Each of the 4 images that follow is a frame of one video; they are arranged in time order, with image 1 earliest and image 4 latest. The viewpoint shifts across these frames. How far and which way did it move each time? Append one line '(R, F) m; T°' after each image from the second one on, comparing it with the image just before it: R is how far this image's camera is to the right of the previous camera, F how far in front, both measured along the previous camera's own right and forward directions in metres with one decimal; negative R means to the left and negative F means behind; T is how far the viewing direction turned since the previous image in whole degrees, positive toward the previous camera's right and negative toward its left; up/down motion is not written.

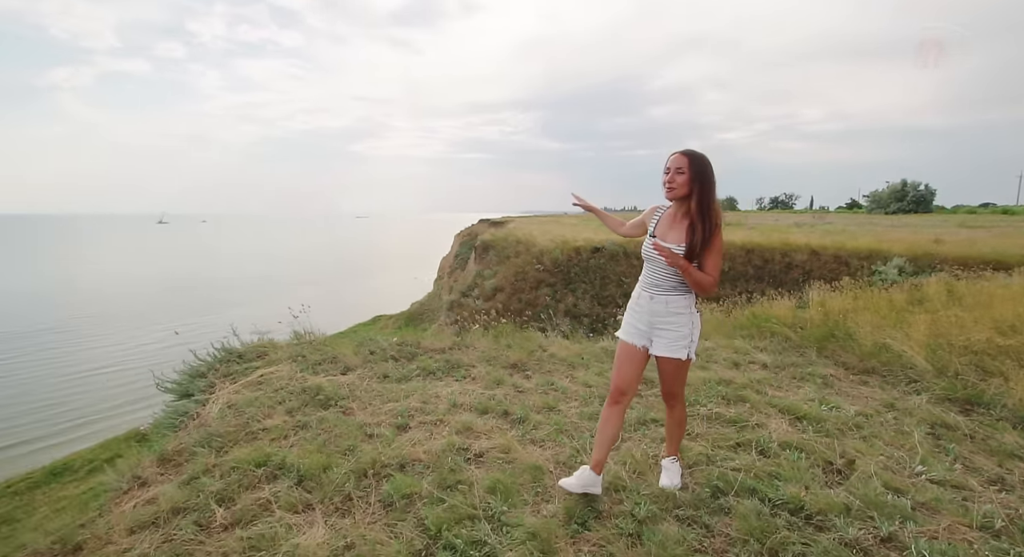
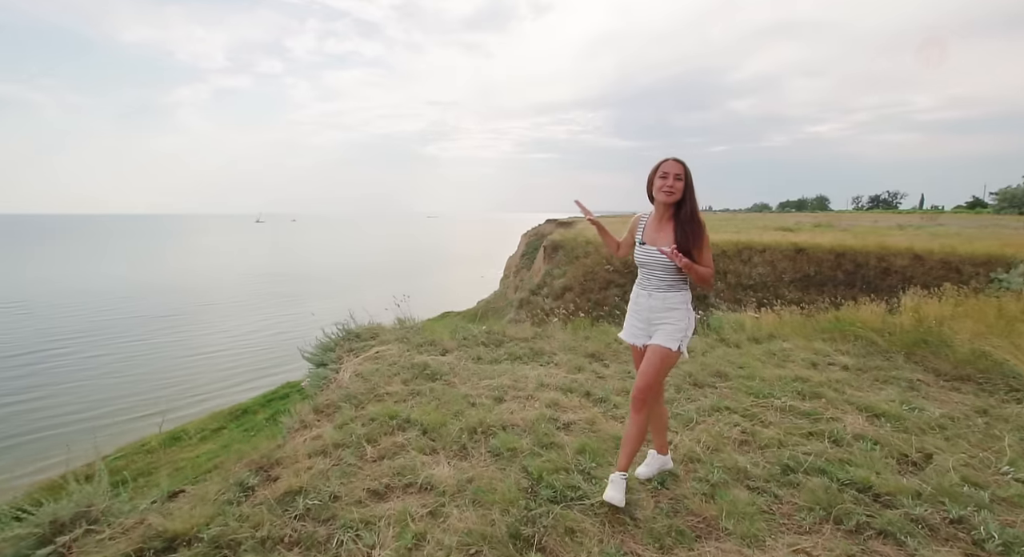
(-0.2, -0.6) m; -8°
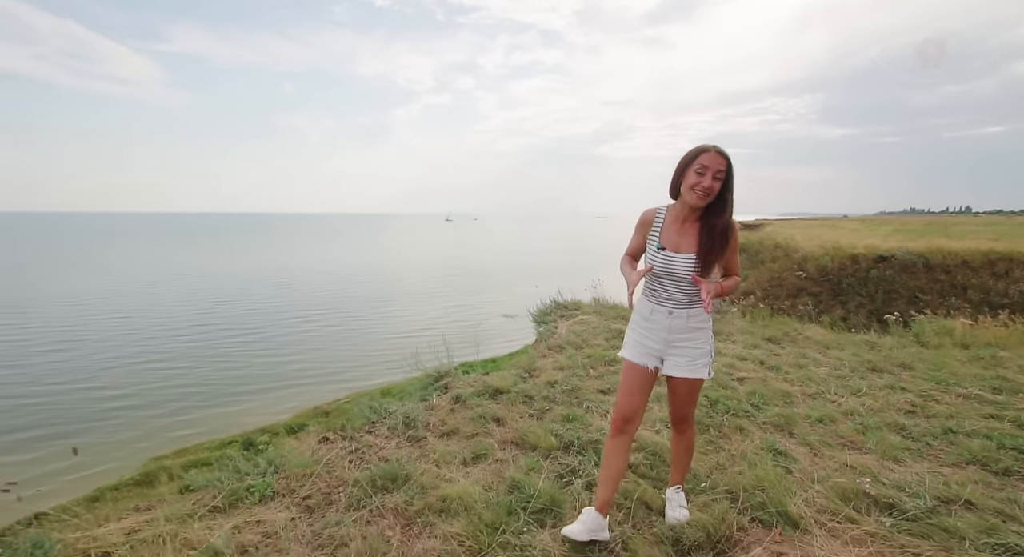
(-0.1, -1.6) m; -19°
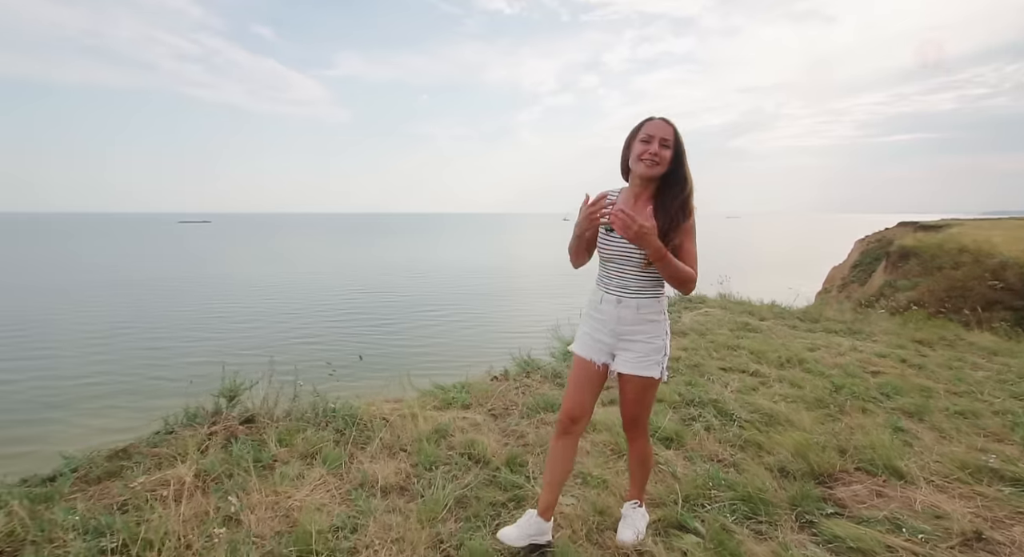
(-0.1, -0.8) m; -14°
